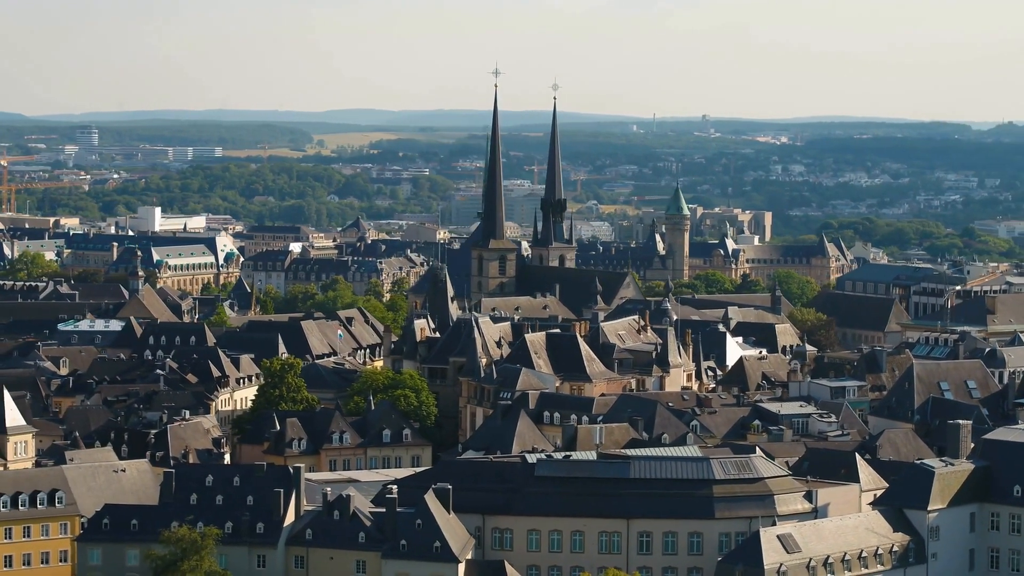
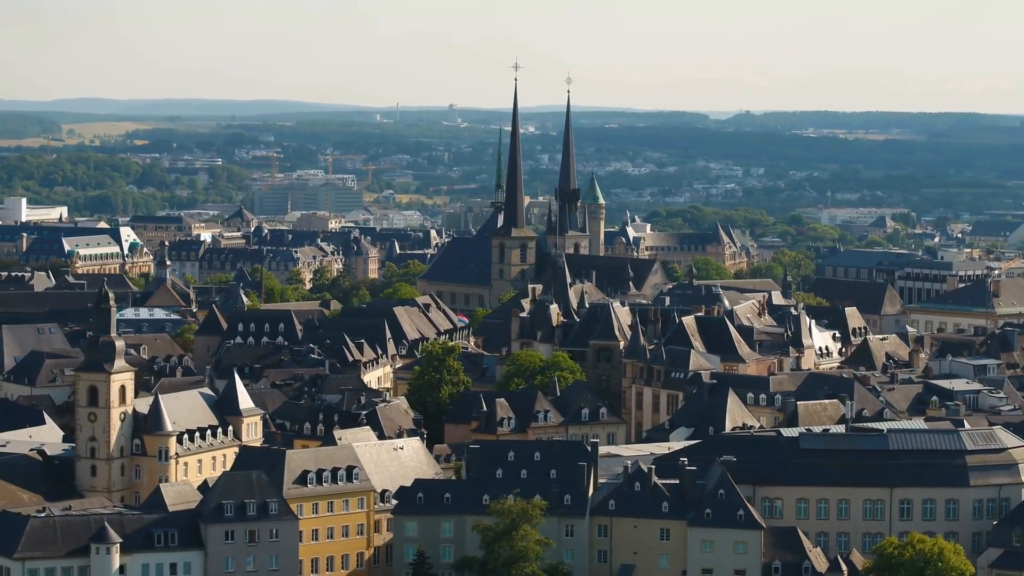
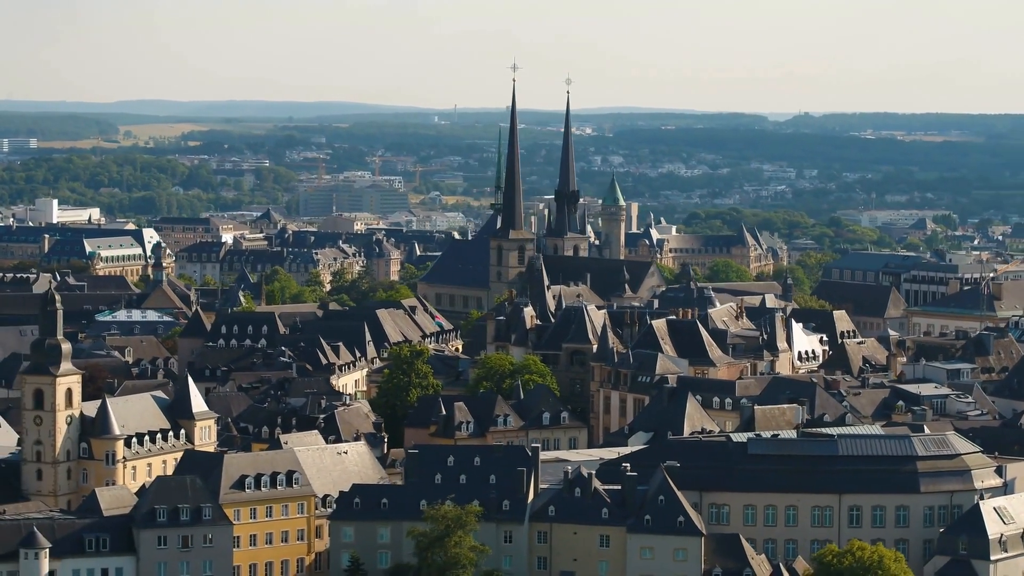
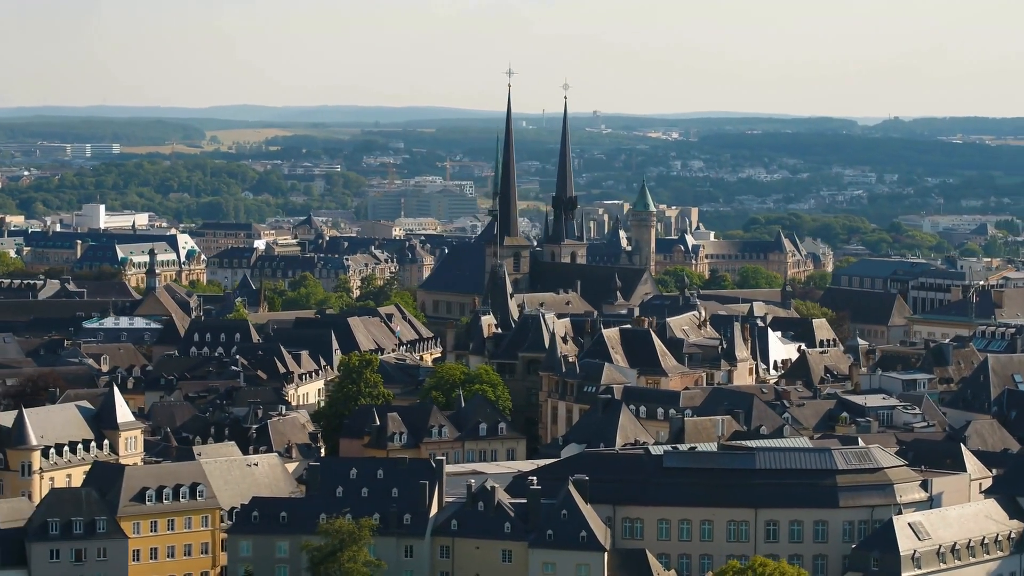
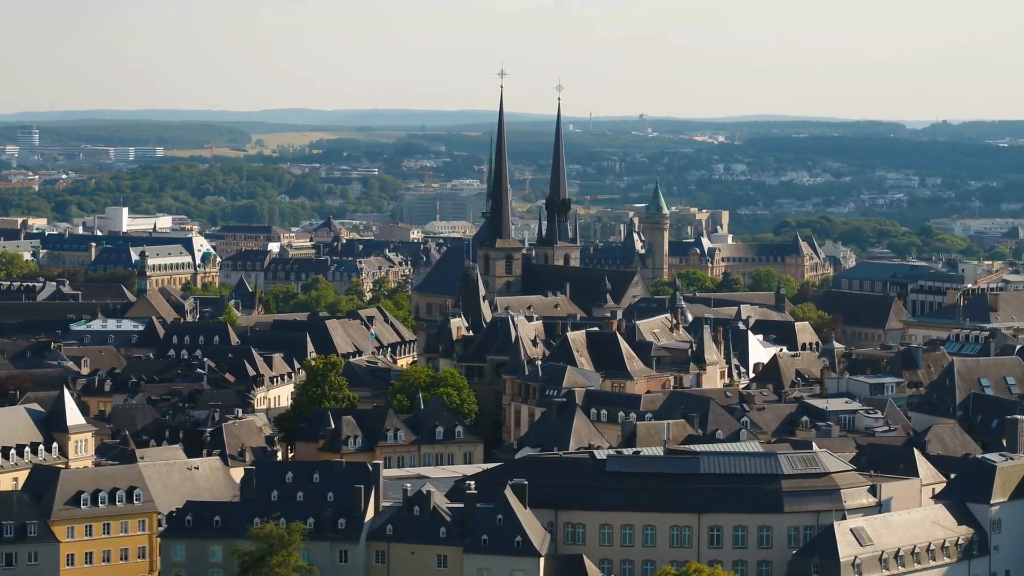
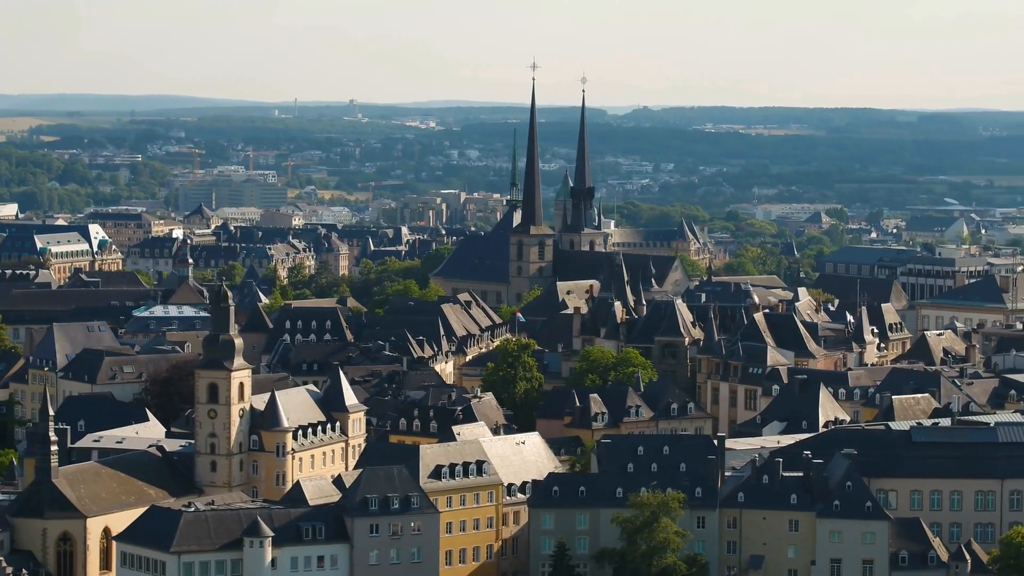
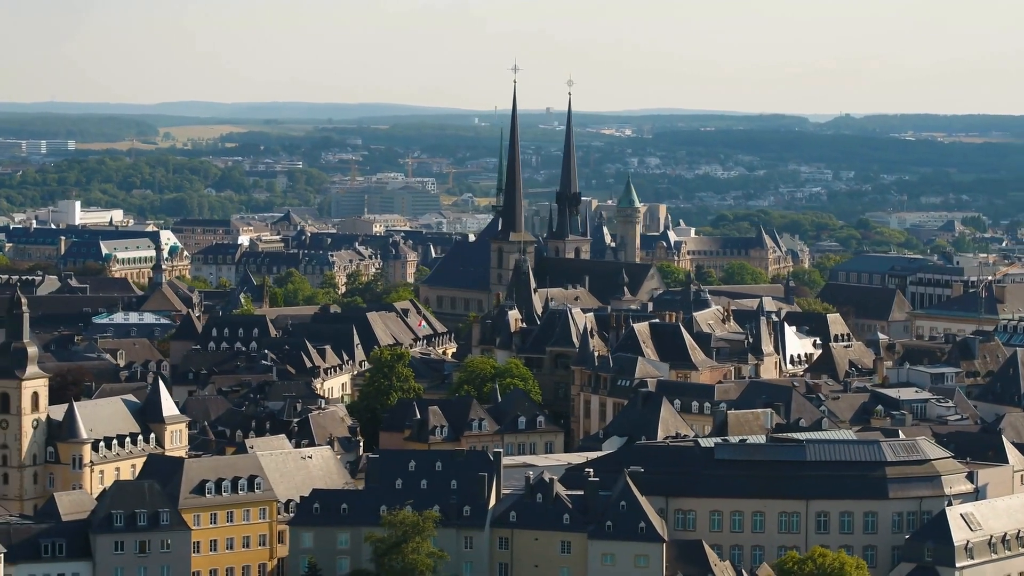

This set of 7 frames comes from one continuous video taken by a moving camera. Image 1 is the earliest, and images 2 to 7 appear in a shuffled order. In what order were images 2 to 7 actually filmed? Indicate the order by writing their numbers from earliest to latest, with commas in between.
5, 4, 7, 3, 2, 6
